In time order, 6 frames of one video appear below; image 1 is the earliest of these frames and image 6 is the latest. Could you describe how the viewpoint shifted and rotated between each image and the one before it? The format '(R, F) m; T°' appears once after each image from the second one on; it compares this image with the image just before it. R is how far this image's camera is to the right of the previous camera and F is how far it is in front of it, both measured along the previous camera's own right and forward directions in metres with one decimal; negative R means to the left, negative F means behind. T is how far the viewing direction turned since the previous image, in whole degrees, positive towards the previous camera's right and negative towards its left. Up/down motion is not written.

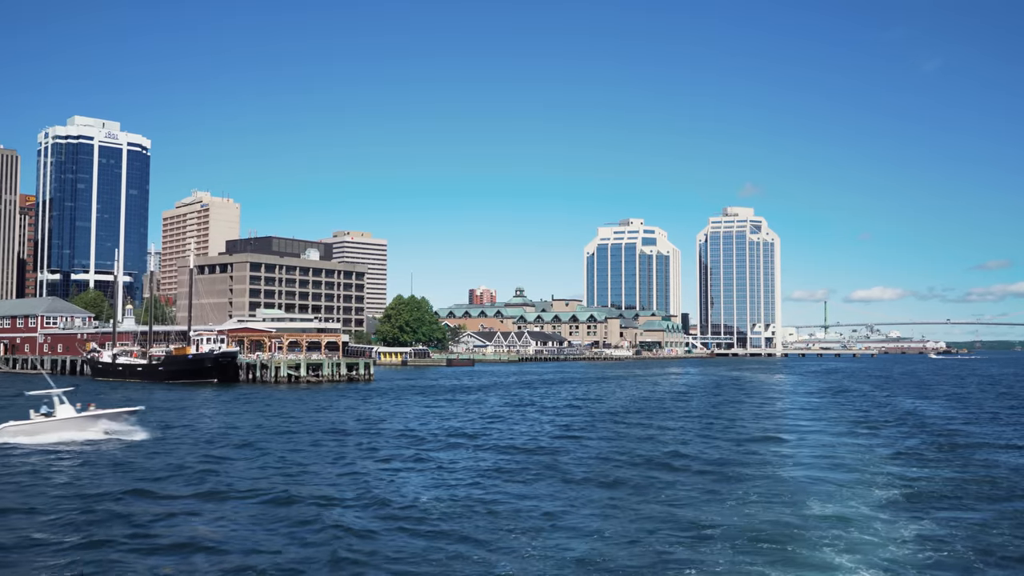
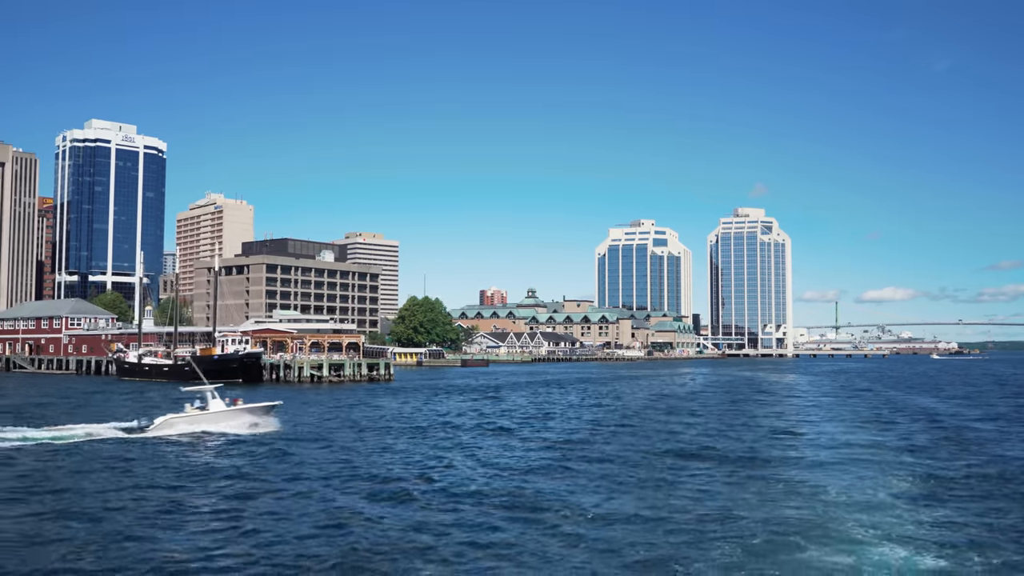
(-0.3, -0.7) m; -1°
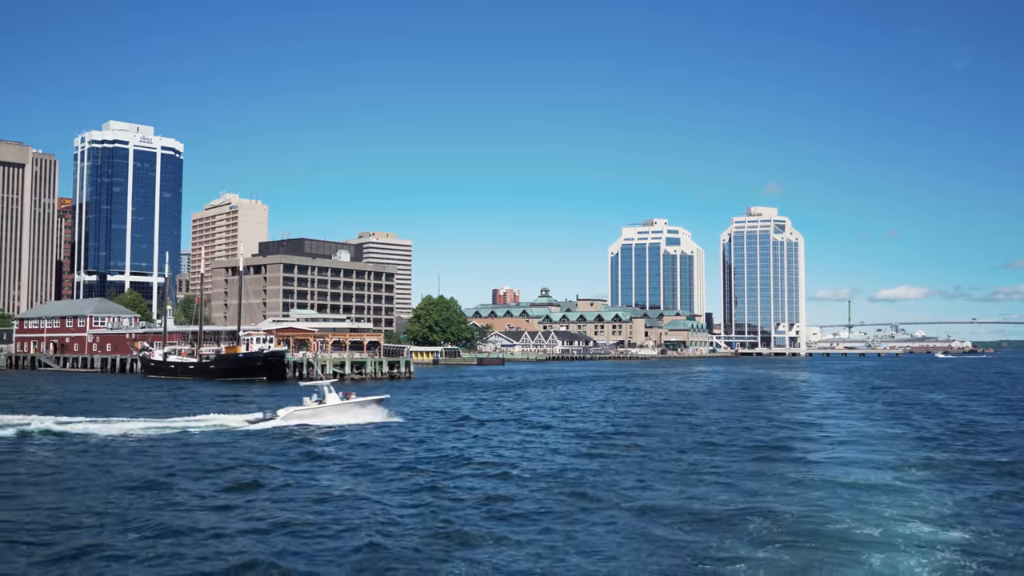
(-0.3, -0.6) m; -1°
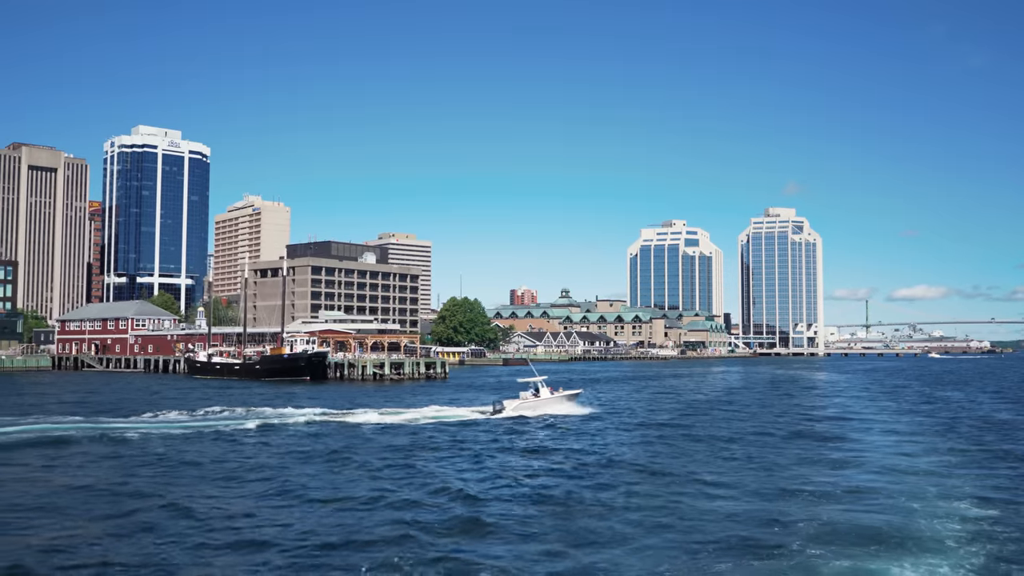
(-0.8, -1.4) m; -1°
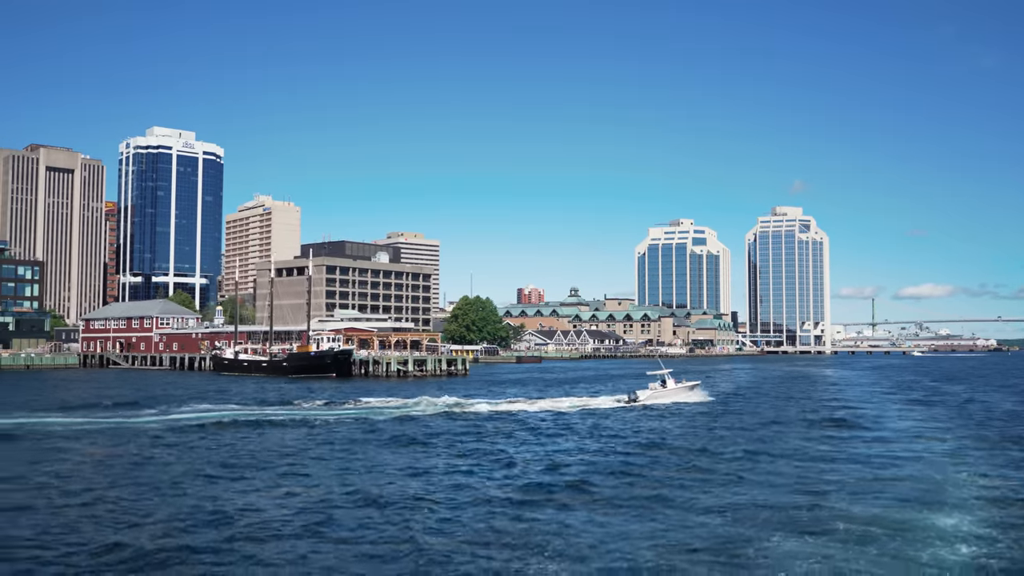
(-0.6, -1.3) m; 0°
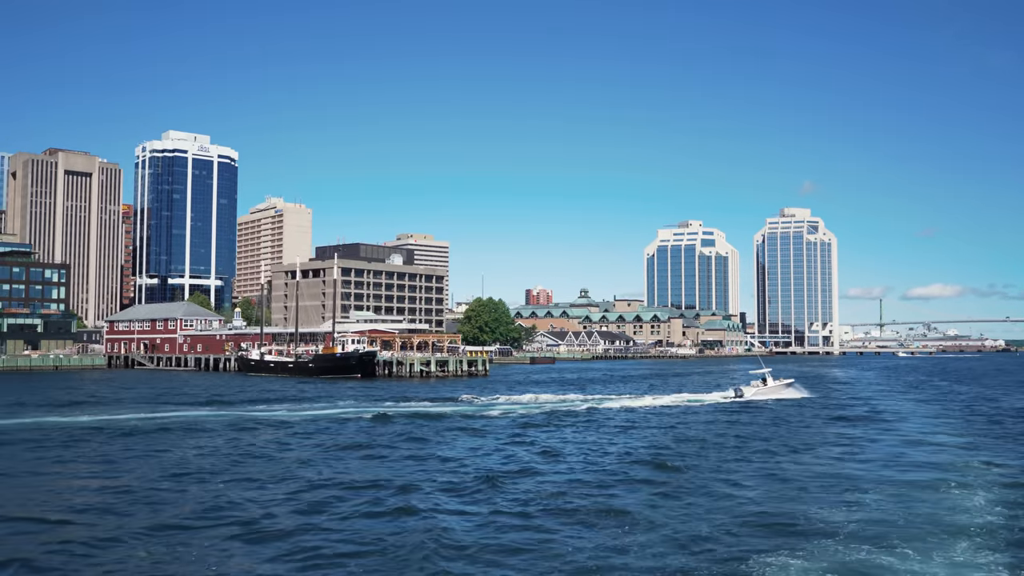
(-0.6, -1.2) m; 0°
